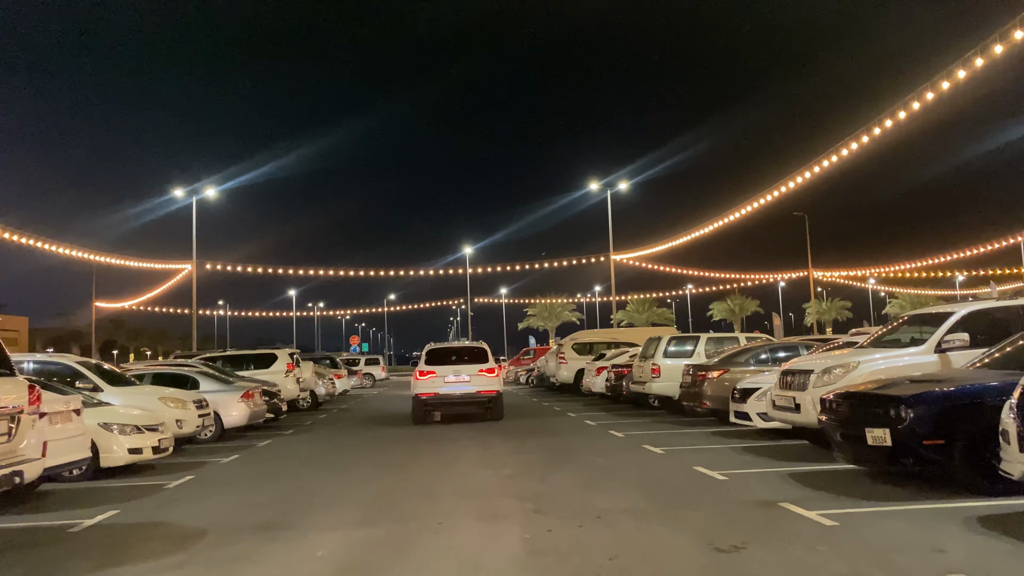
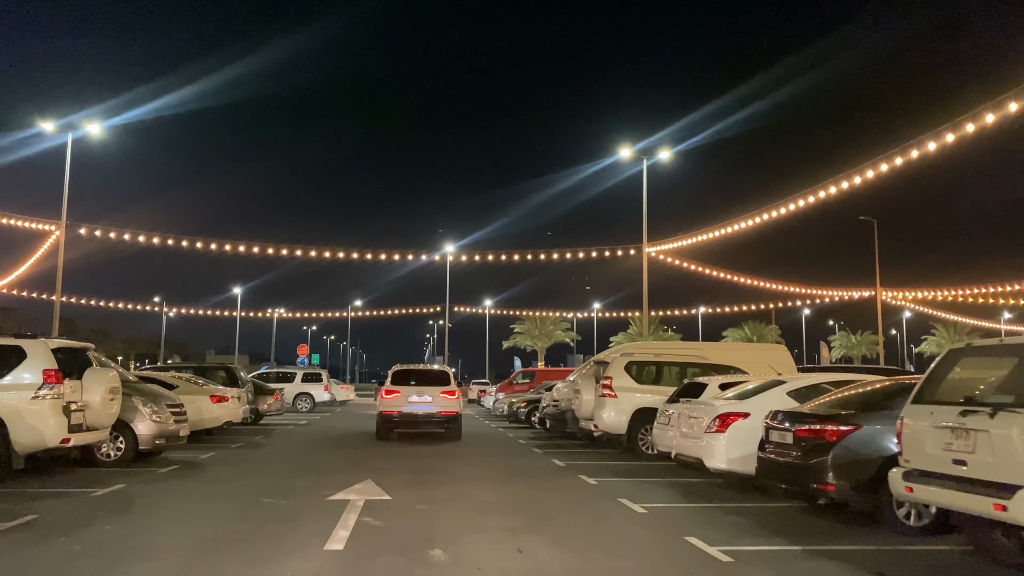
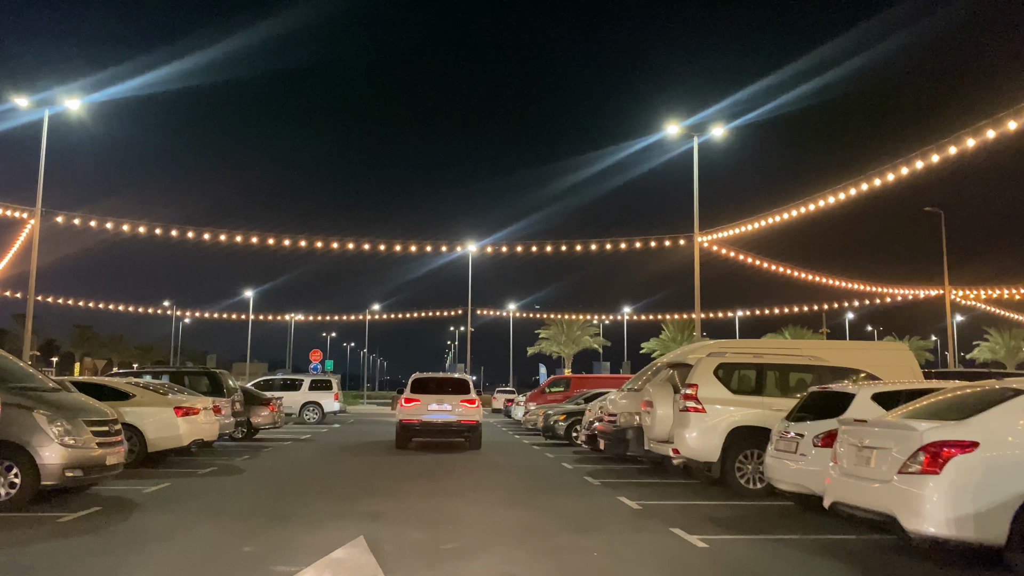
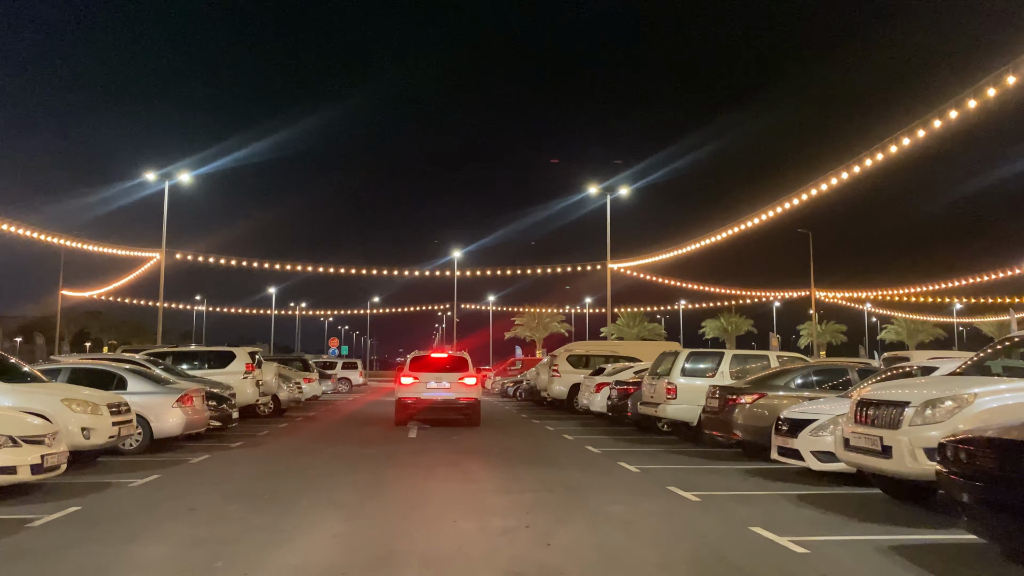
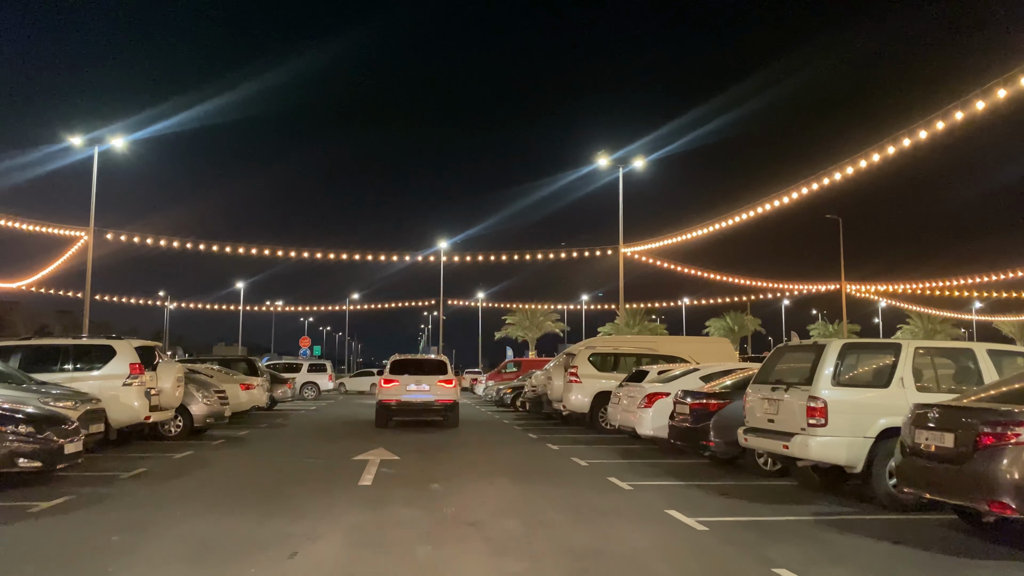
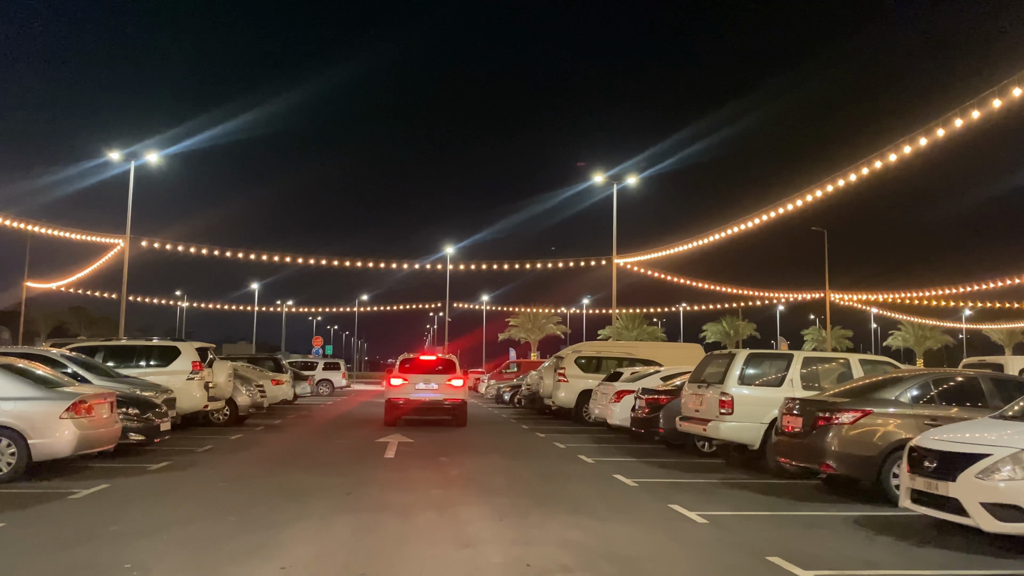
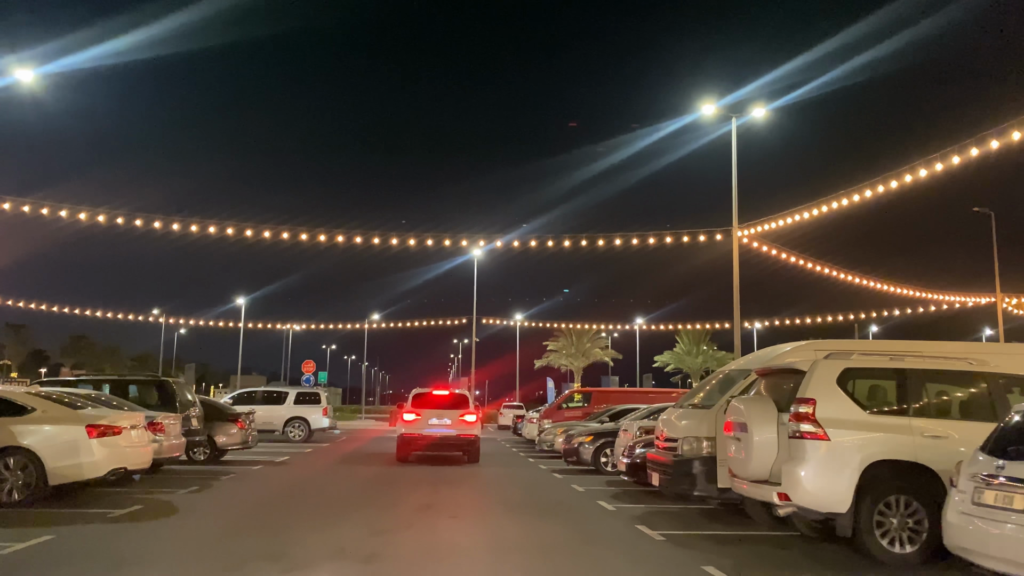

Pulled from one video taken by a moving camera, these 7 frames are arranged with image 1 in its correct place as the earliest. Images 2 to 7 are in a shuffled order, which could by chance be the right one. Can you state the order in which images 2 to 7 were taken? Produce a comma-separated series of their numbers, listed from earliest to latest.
4, 6, 5, 2, 3, 7
